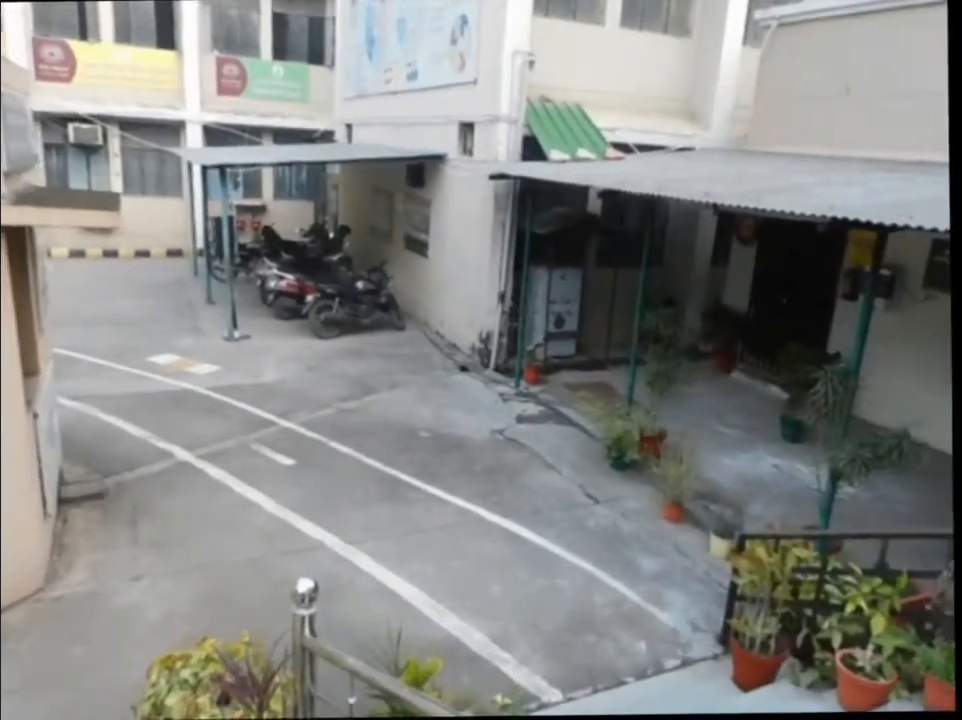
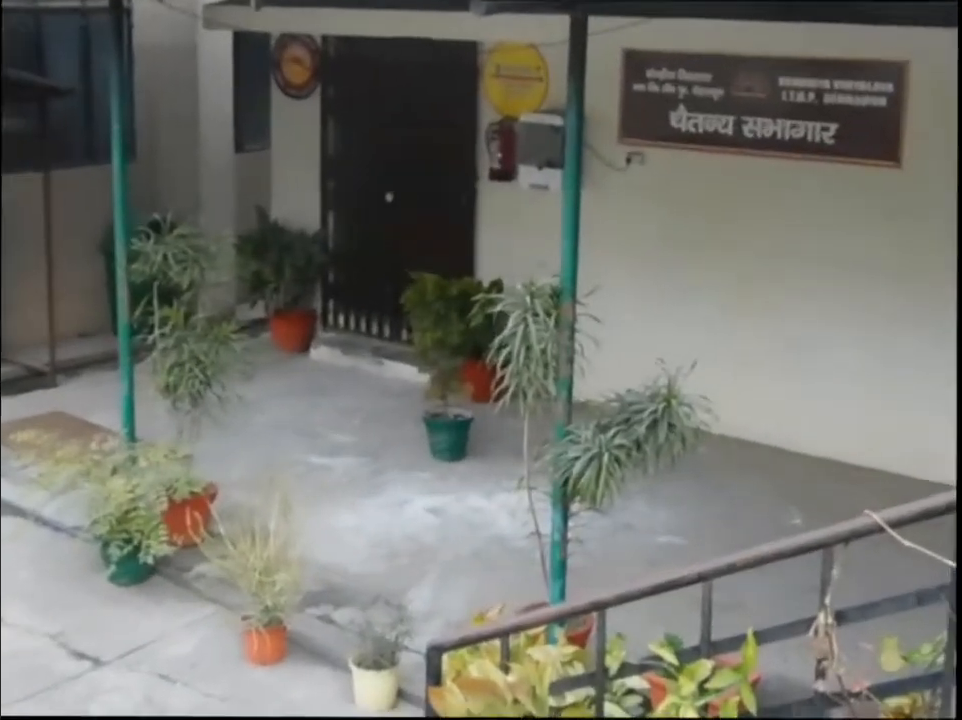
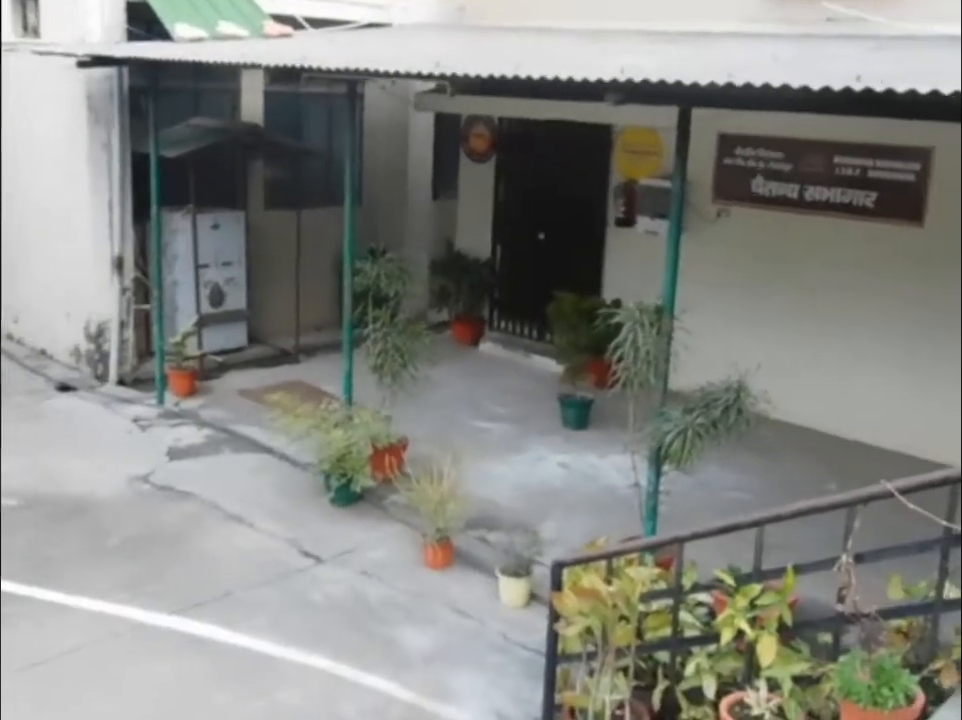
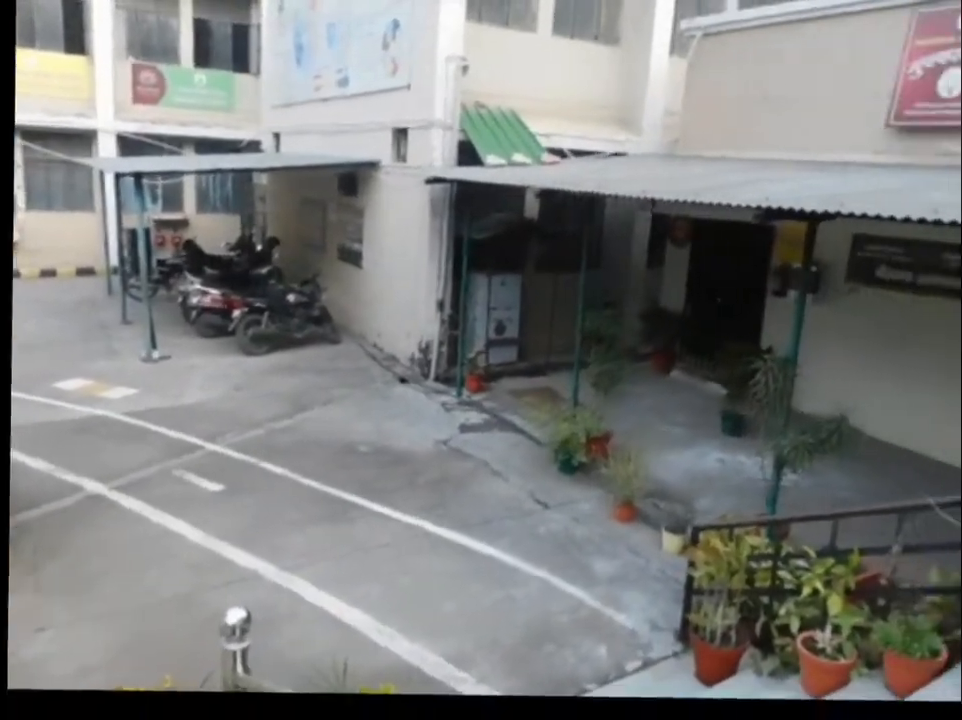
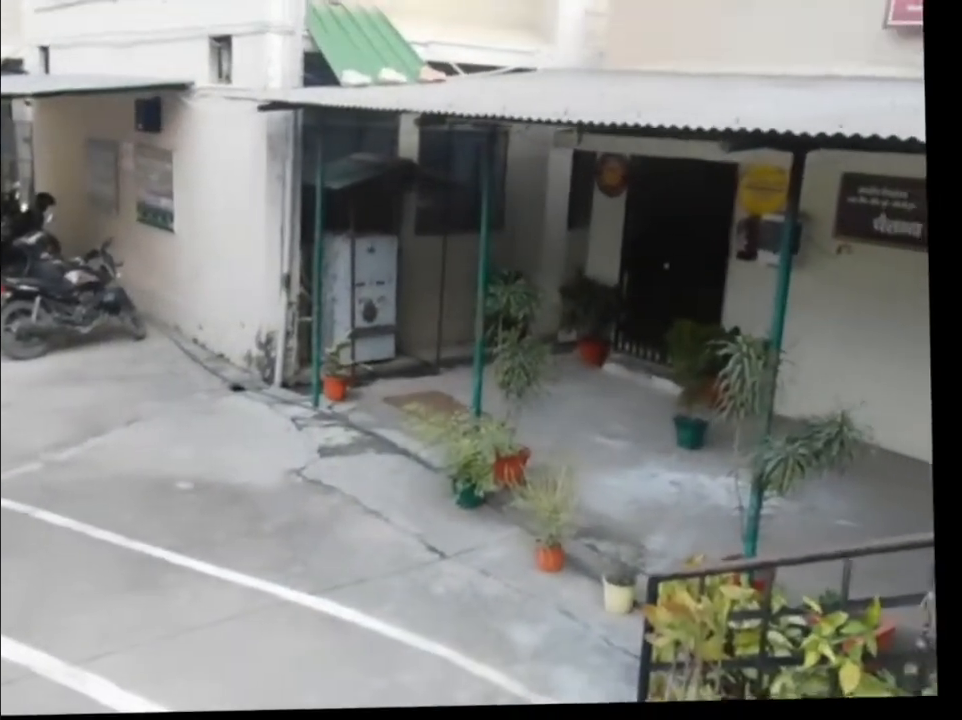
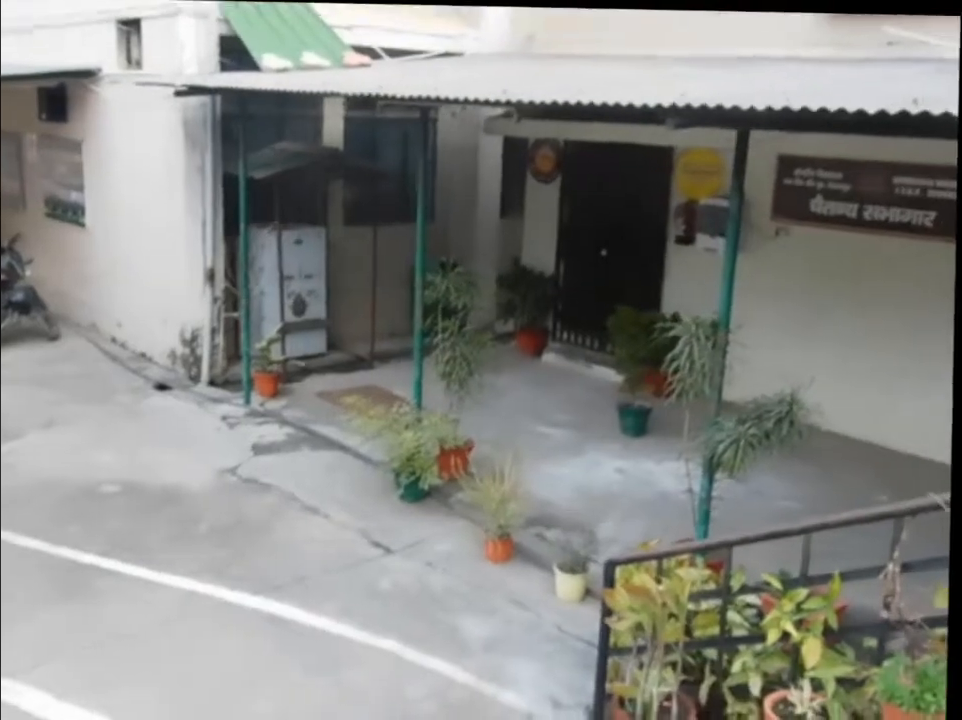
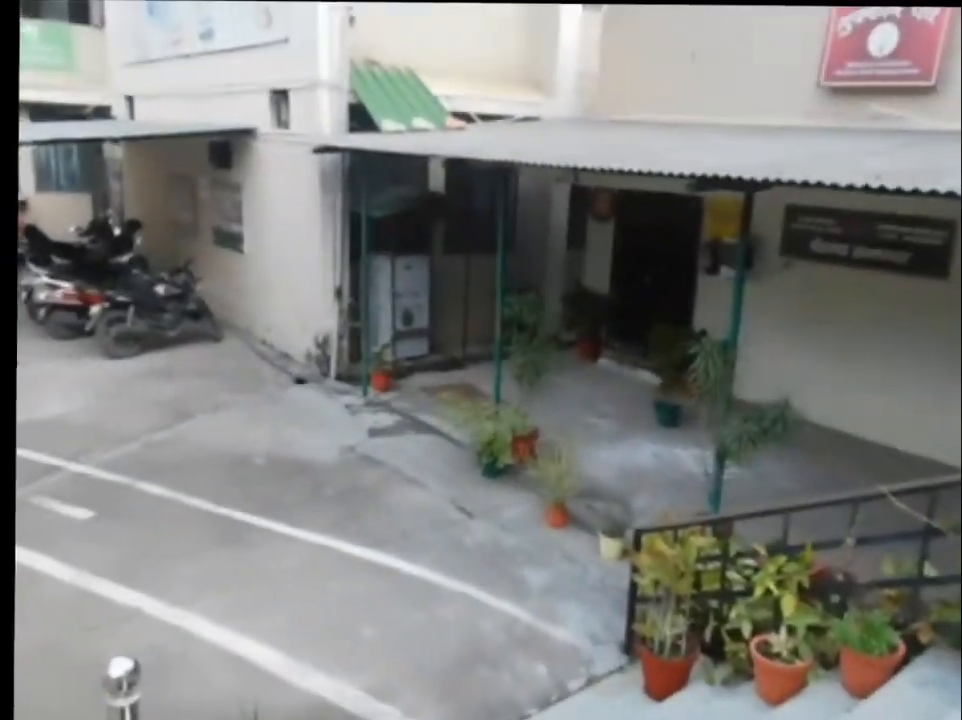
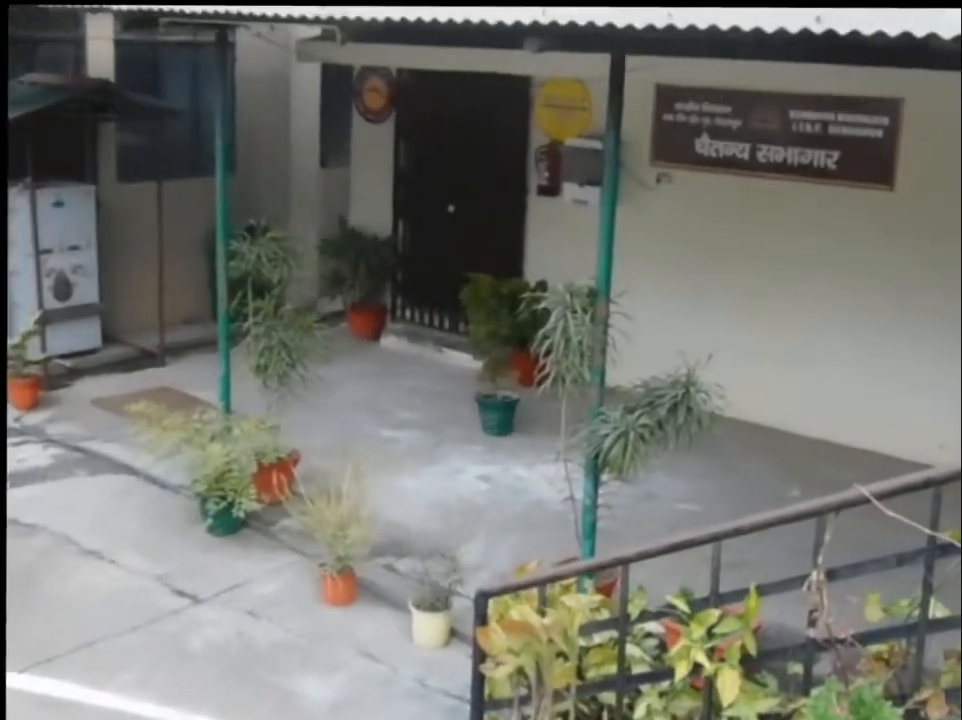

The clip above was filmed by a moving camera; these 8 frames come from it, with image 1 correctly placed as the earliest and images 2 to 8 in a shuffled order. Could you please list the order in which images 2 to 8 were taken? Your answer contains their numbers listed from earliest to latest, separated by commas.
4, 7, 5, 6, 3, 8, 2
